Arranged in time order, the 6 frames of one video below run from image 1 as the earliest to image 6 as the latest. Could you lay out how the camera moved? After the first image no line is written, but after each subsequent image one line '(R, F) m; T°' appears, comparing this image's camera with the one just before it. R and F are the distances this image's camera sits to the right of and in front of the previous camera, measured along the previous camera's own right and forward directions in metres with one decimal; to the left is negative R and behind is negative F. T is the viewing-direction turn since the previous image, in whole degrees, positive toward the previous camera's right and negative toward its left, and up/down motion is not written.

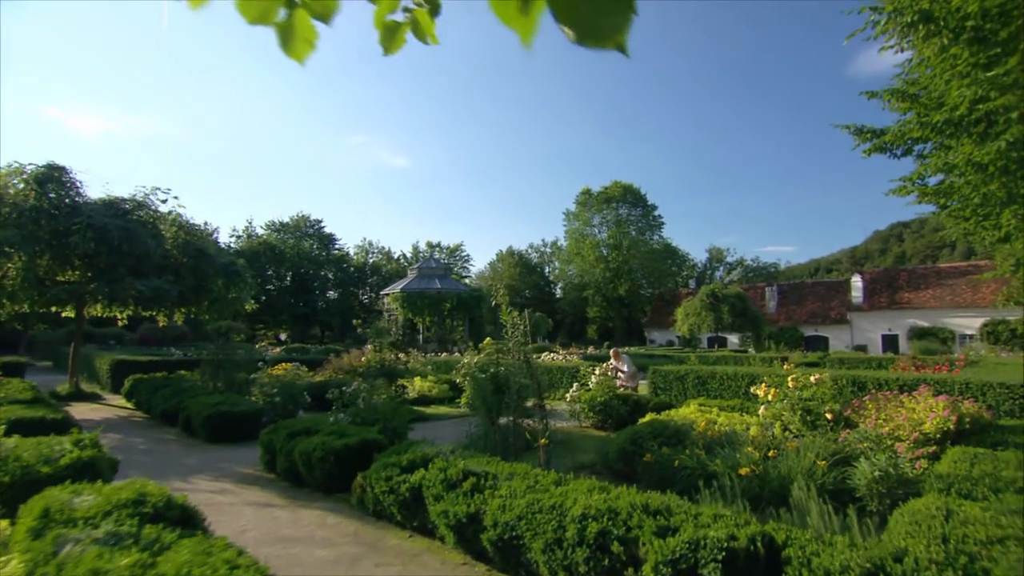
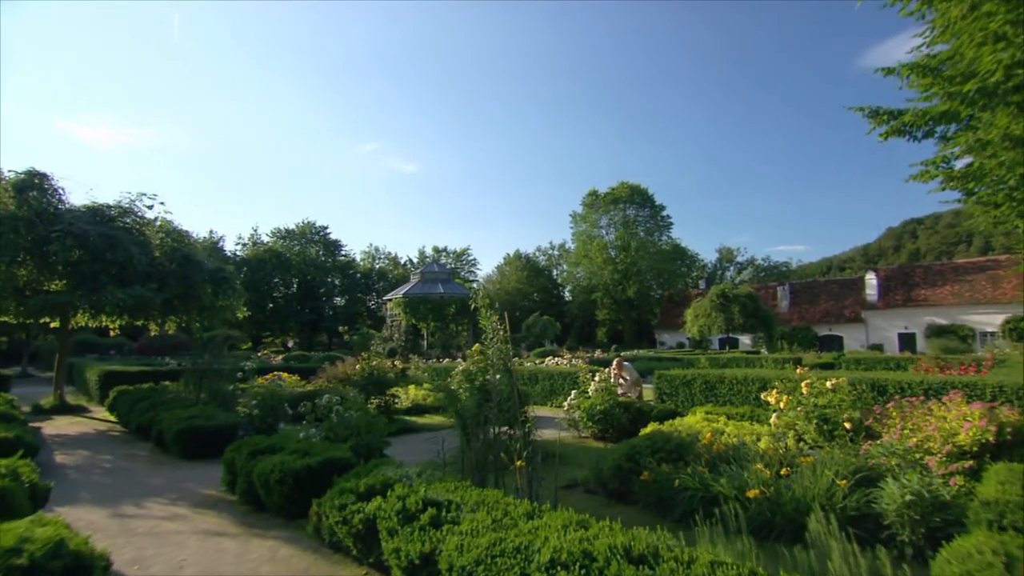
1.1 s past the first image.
(+0.4, +0.7) m; -1°
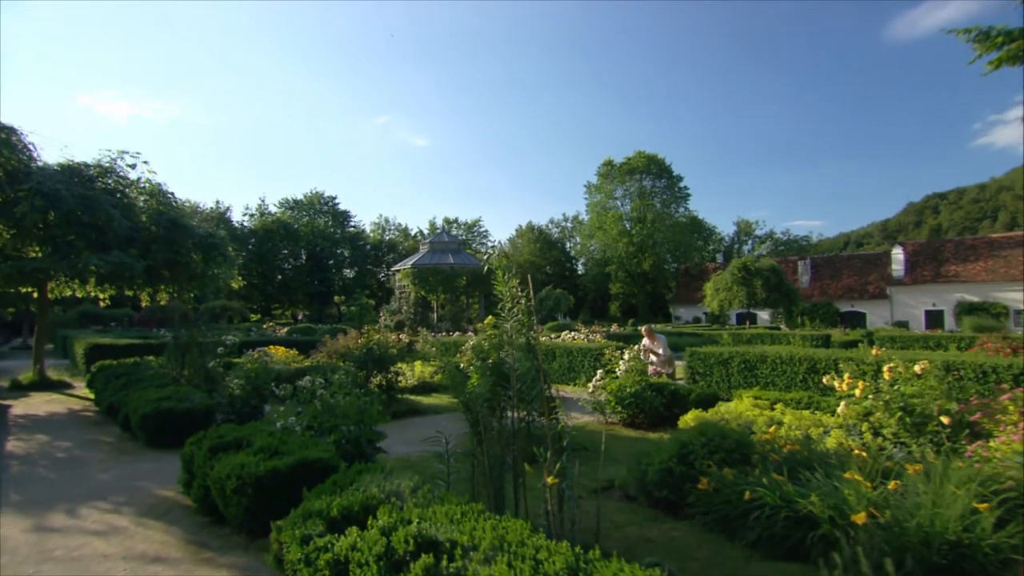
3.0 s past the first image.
(-0.1, +1.5) m; -1°
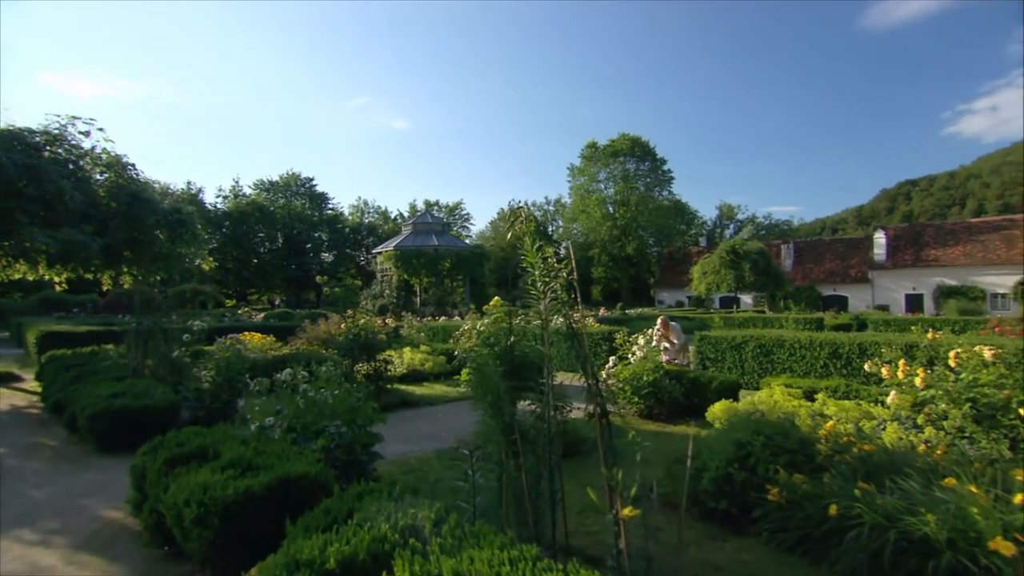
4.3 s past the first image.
(-0.4, +1.1) m; +2°
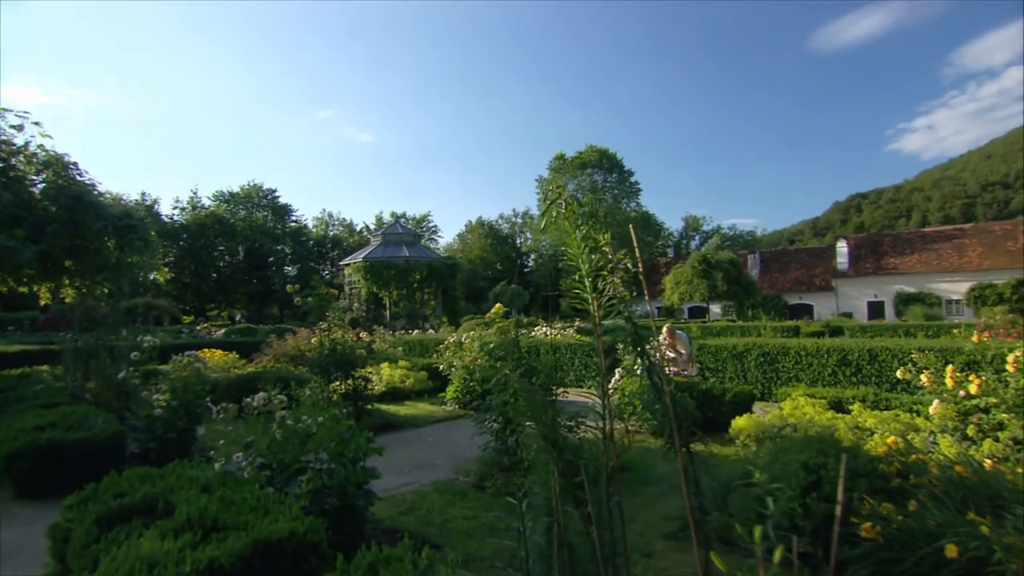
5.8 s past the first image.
(-0.5, +0.9) m; +3°
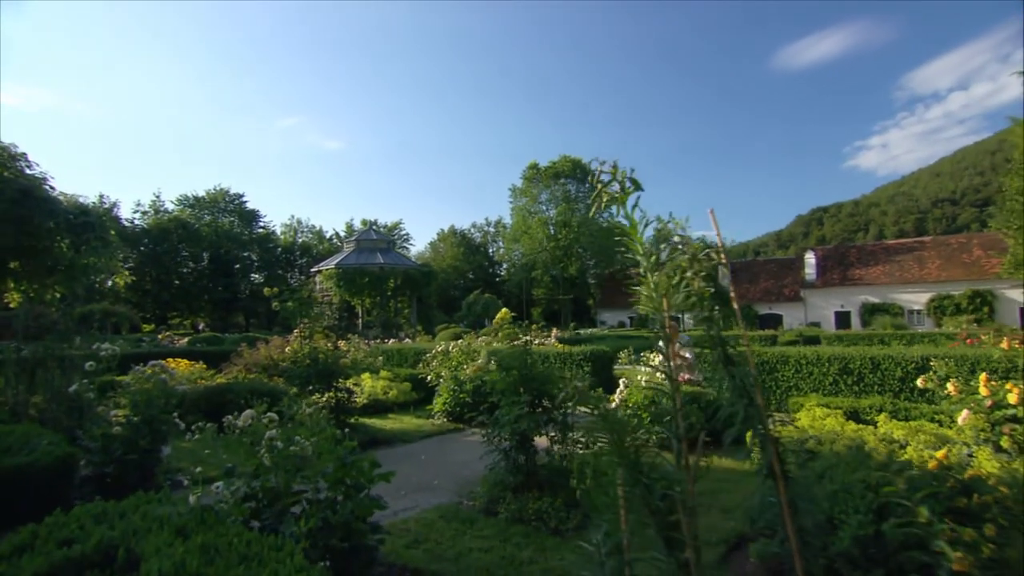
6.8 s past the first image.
(-0.4, +0.6) m; +3°
